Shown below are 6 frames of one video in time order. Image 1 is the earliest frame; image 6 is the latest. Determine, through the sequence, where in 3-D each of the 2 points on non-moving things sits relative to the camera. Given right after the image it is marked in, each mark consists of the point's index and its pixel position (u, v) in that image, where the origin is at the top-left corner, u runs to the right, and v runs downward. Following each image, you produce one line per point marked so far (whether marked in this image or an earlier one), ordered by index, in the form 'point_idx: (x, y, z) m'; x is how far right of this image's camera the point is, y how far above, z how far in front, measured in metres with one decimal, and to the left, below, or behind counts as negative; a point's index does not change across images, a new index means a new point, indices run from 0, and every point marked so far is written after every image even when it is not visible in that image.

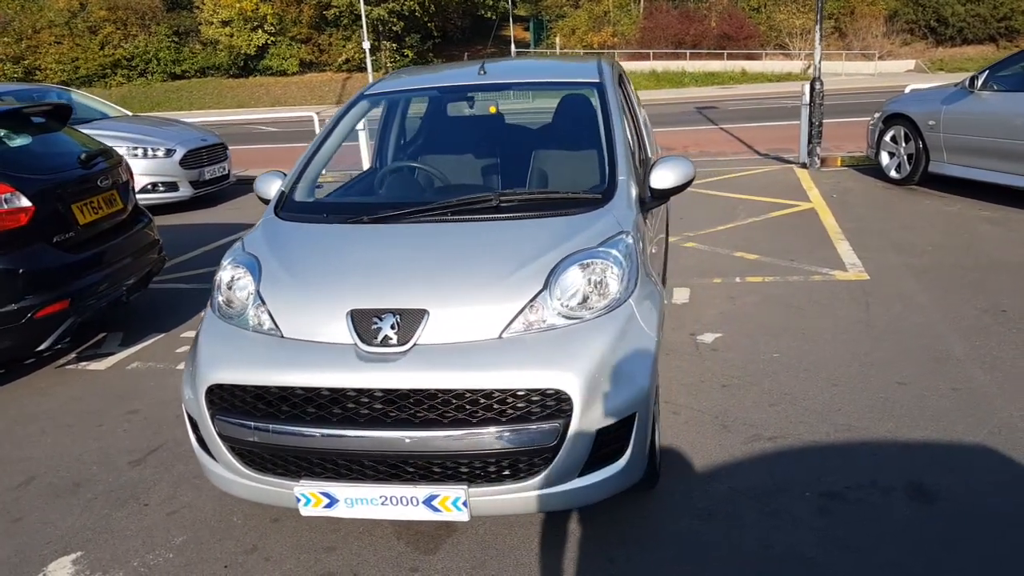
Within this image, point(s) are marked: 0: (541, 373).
0: (+0.1, -0.3, +2.8) m
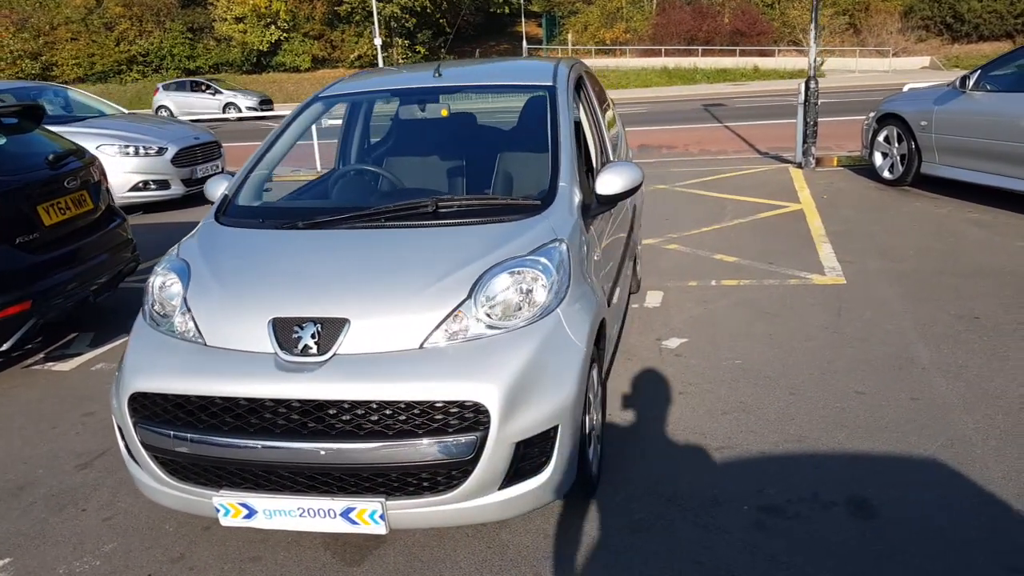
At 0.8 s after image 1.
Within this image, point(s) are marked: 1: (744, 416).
0: (-0.2, -0.3, +2.7) m
1: (+1.1, -0.6, +4.0) m
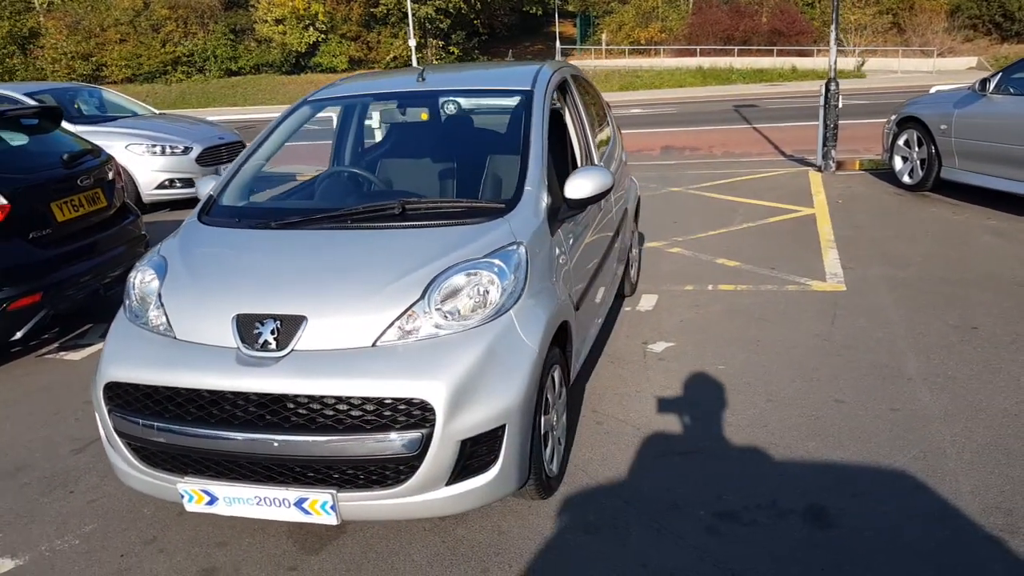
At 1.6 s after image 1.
0: (-0.4, -0.3, +2.8) m
1: (+1.0, -0.6, +4.0) m
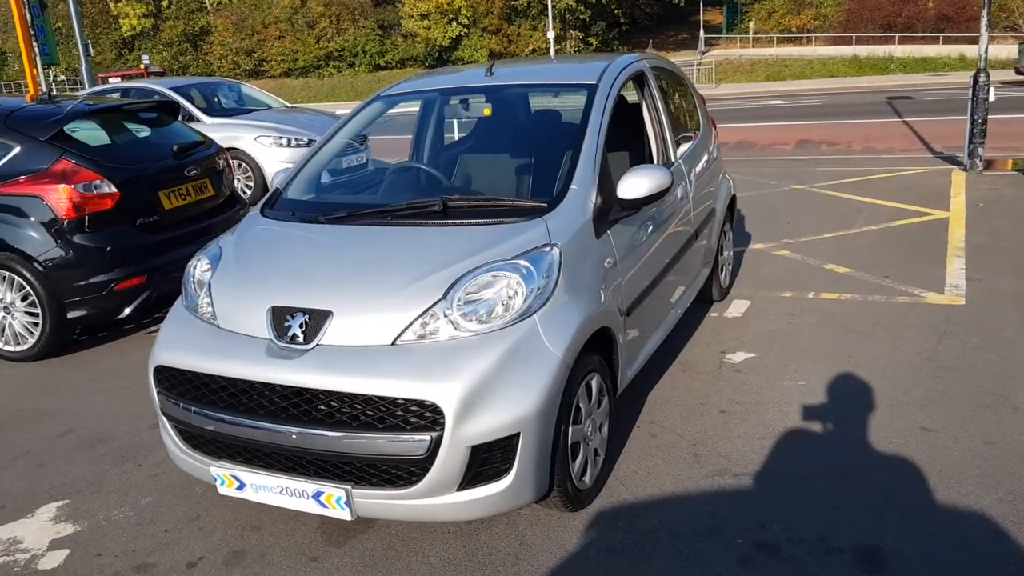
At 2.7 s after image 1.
0: (-0.3, -0.3, +2.8) m
1: (+1.2, -0.7, +3.7) m
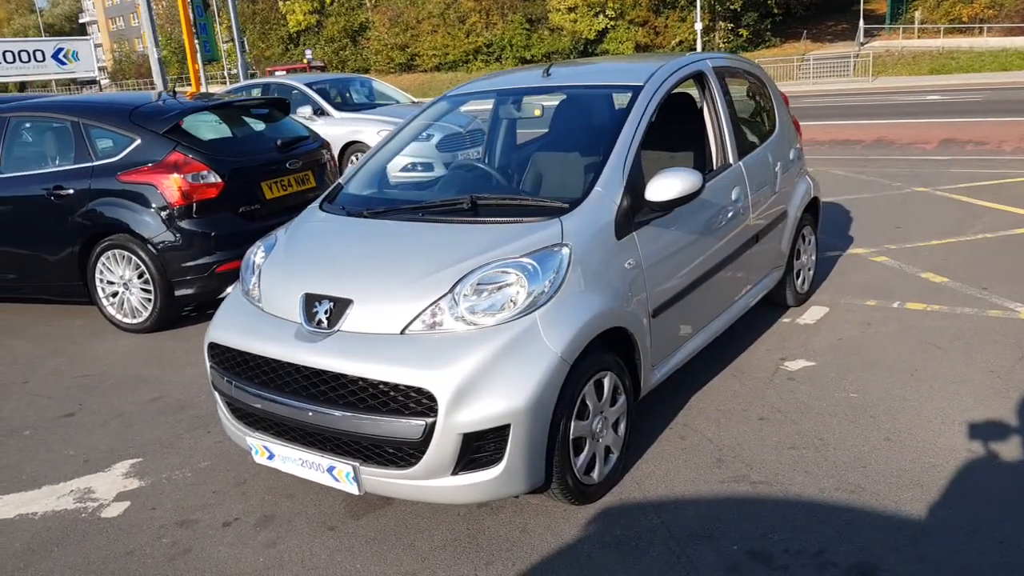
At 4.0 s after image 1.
0: (-0.3, -0.3, +2.9) m
1: (+1.3, -0.7, +3.6) m
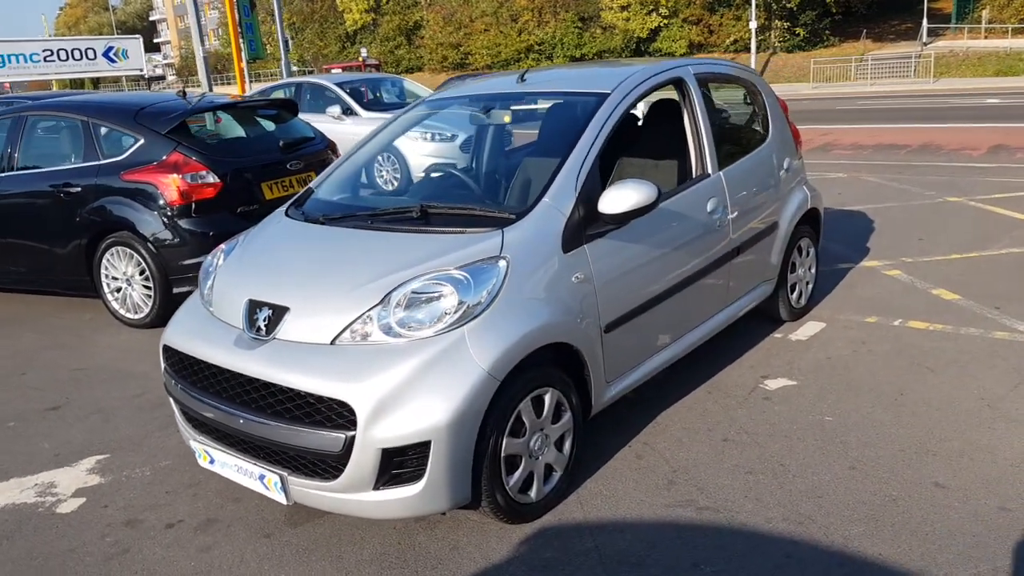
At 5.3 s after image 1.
0: (-0.6, -0.3, +2.9) m
1: (+1.1, -0.8, +3.4) m
